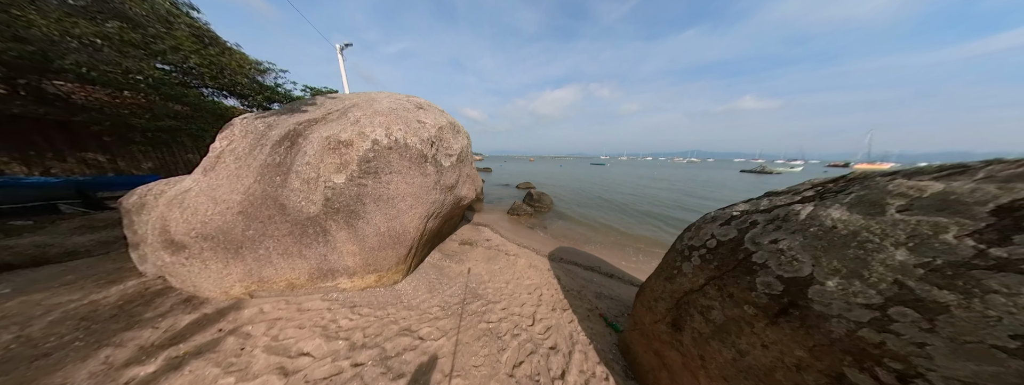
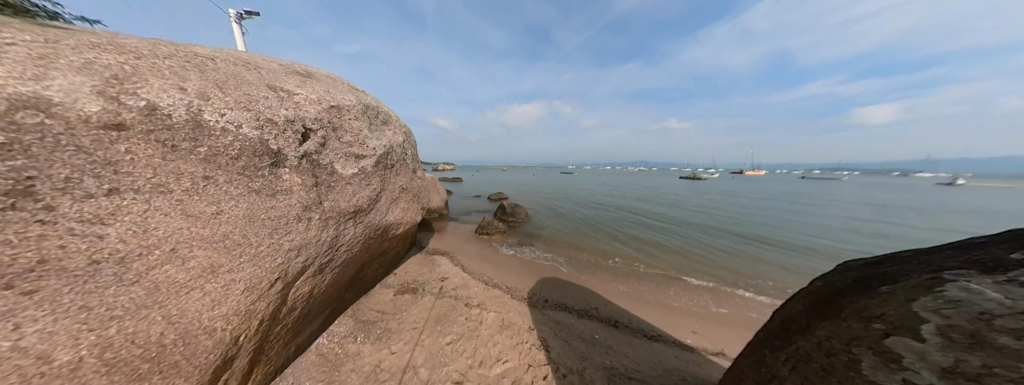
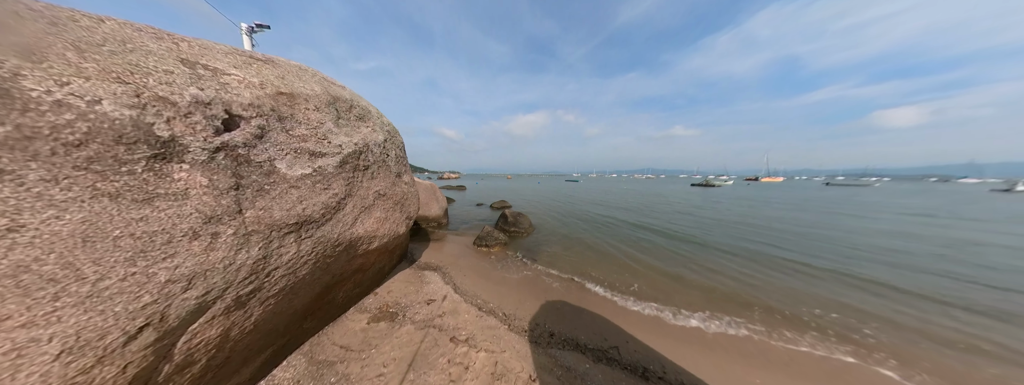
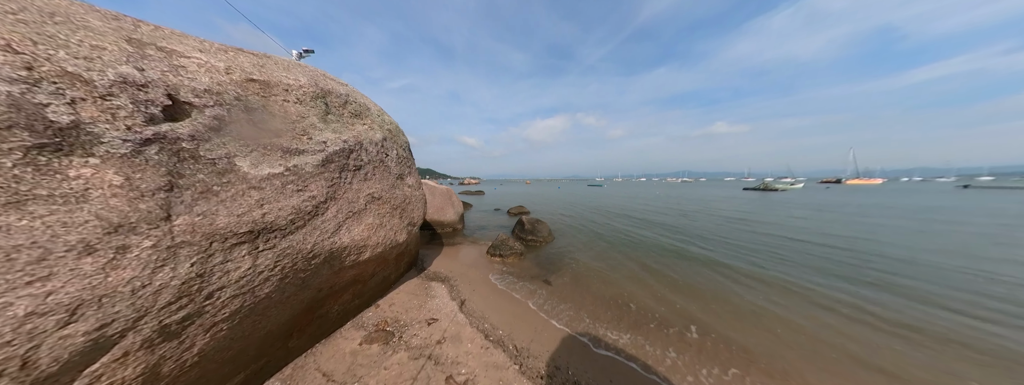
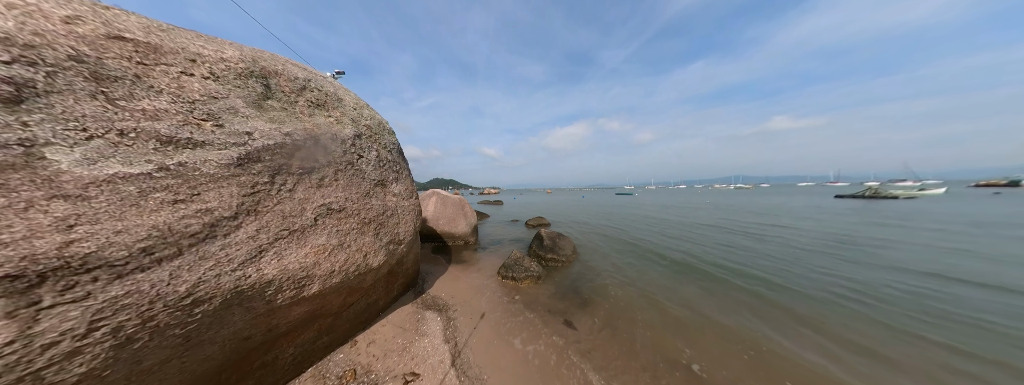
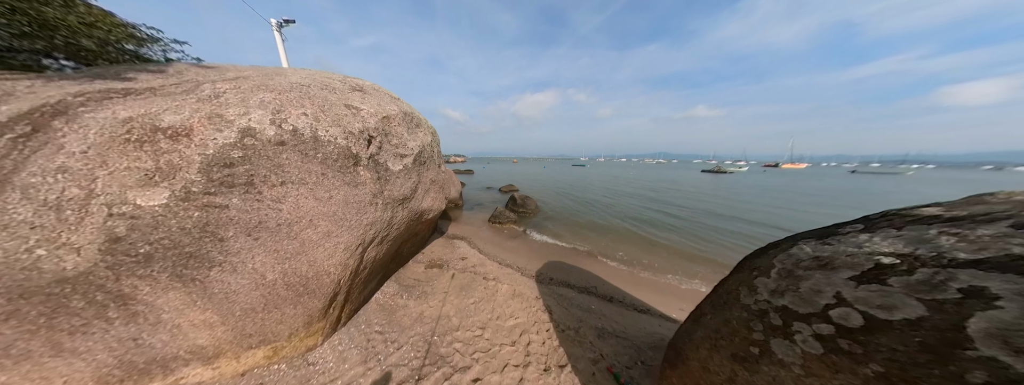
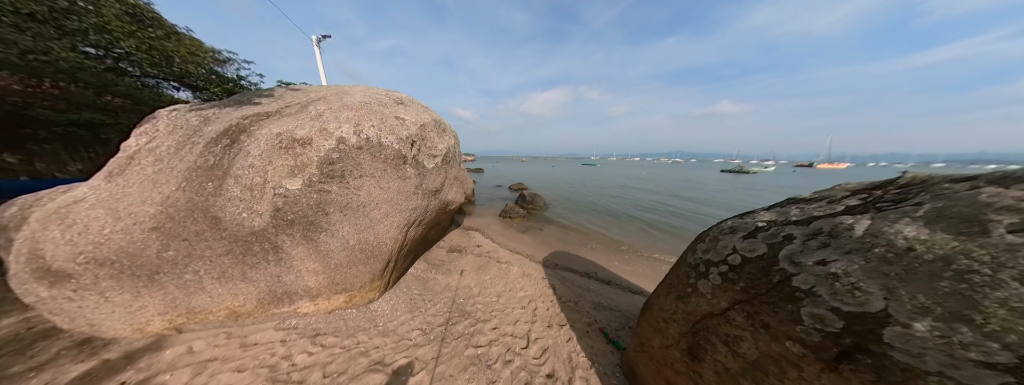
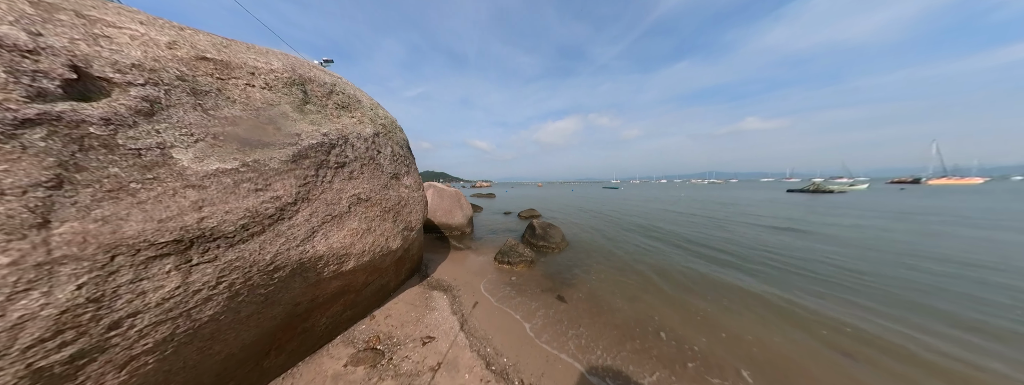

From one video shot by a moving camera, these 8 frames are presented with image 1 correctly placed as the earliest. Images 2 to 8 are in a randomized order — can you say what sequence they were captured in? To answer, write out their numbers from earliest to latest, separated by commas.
7, 6, 2, 3, 4, 8, 5
